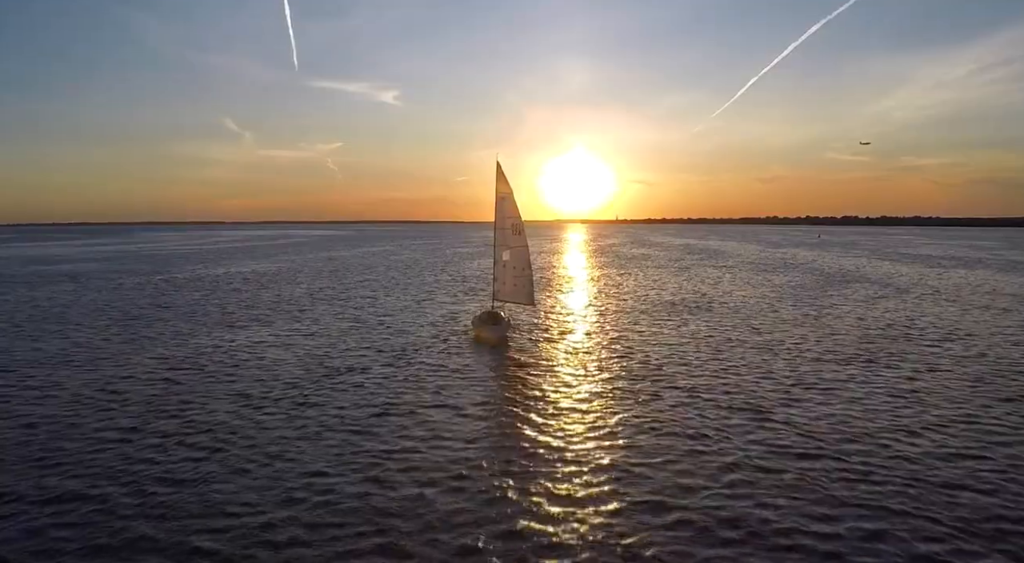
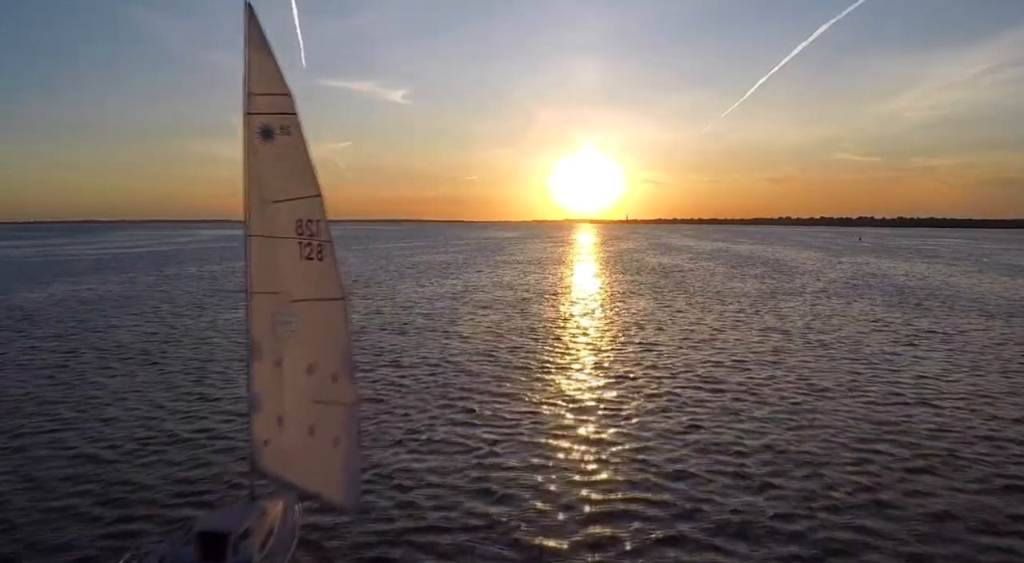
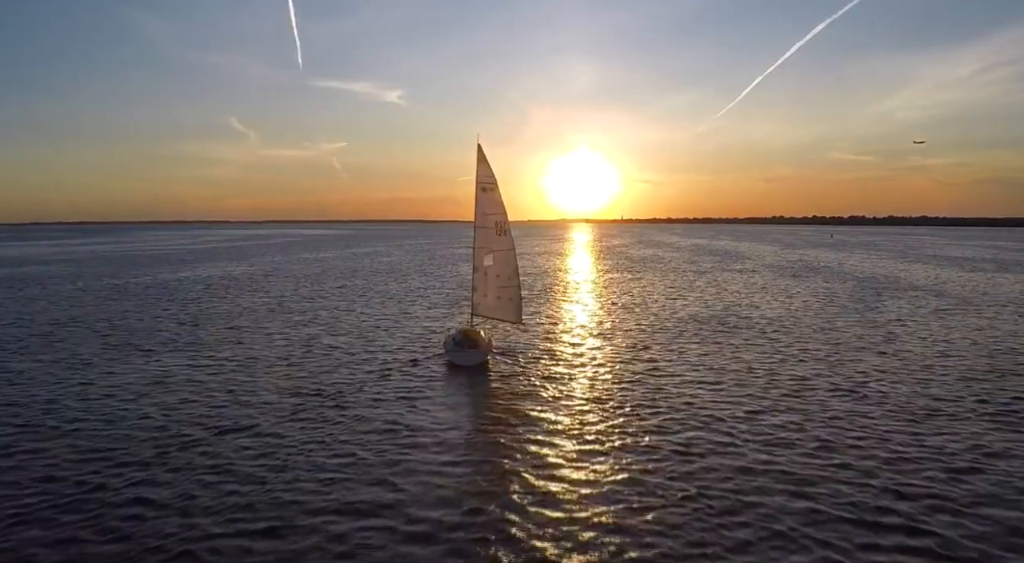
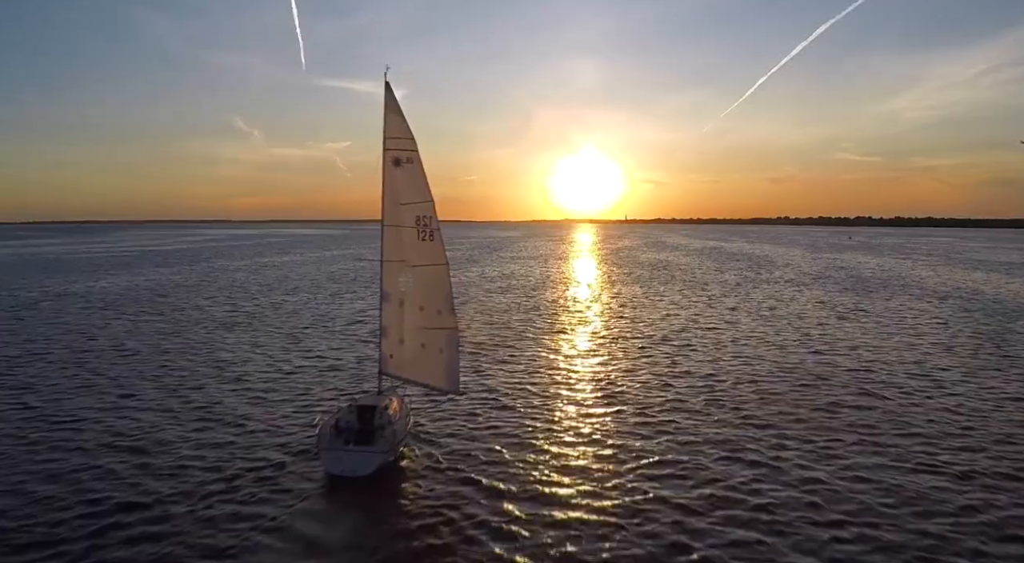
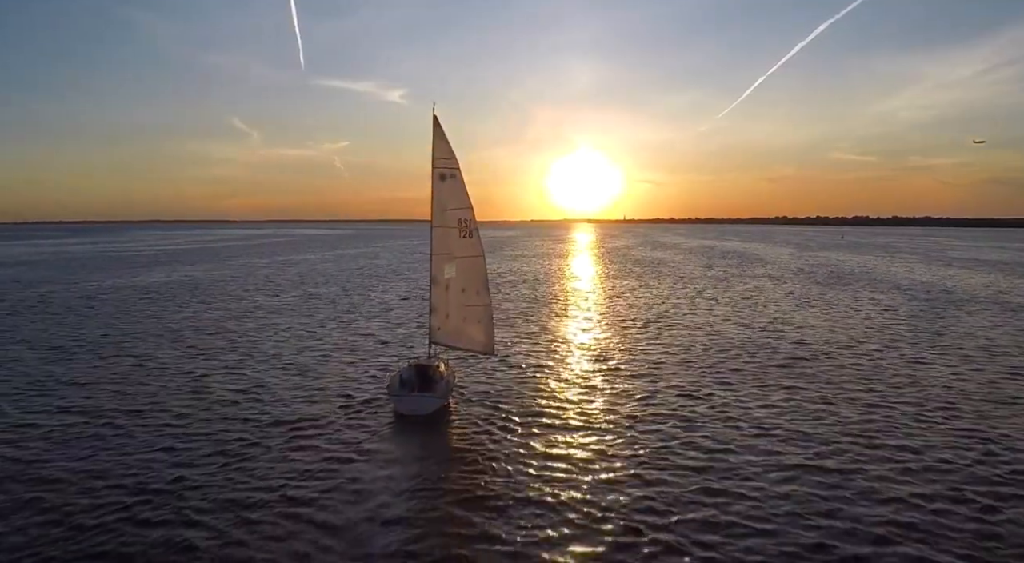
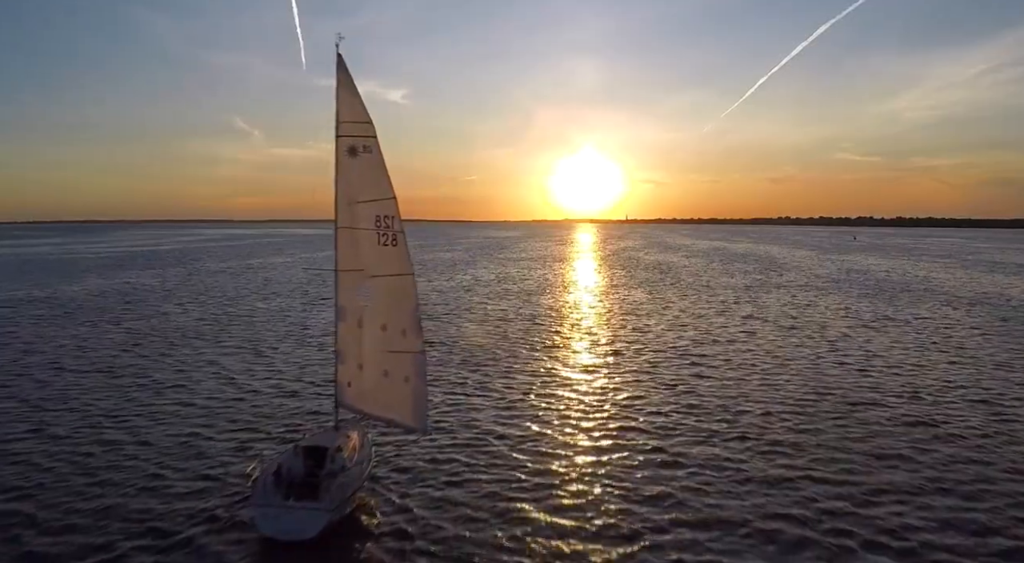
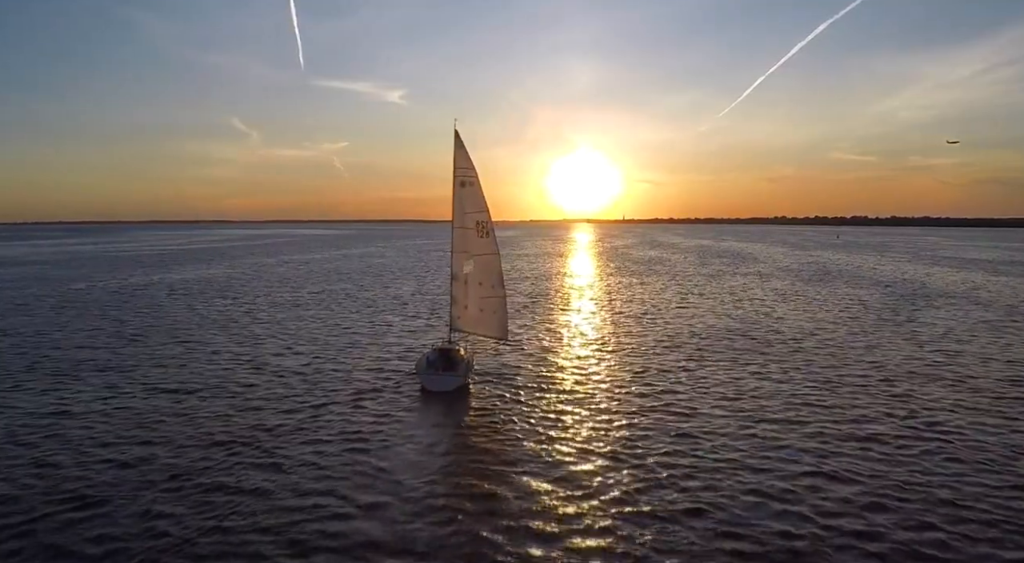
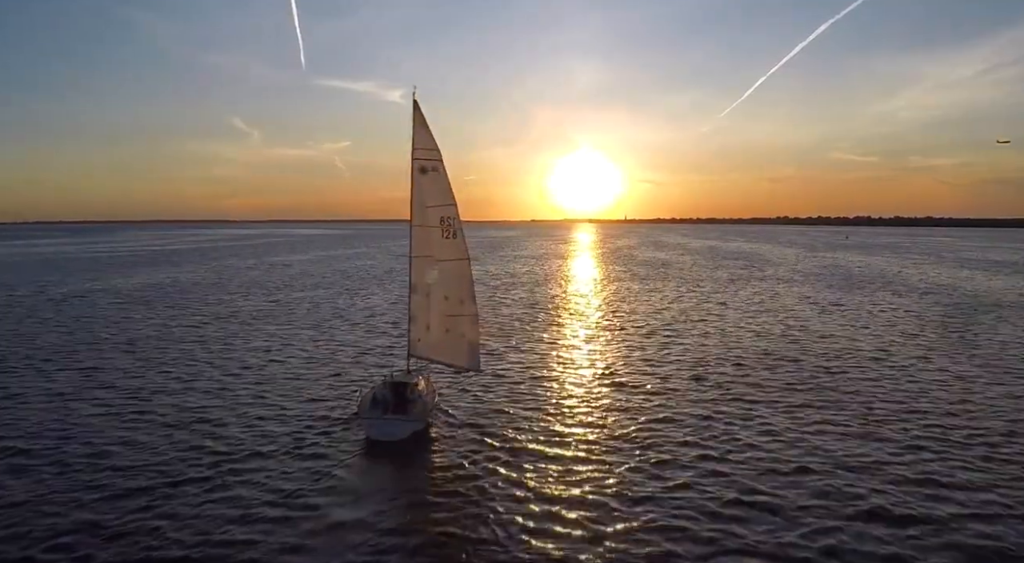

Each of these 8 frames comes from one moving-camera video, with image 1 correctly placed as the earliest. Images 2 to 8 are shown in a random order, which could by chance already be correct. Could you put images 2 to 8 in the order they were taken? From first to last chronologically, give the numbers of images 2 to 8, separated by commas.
3, 7, 5, 8, 4, 6, 2
